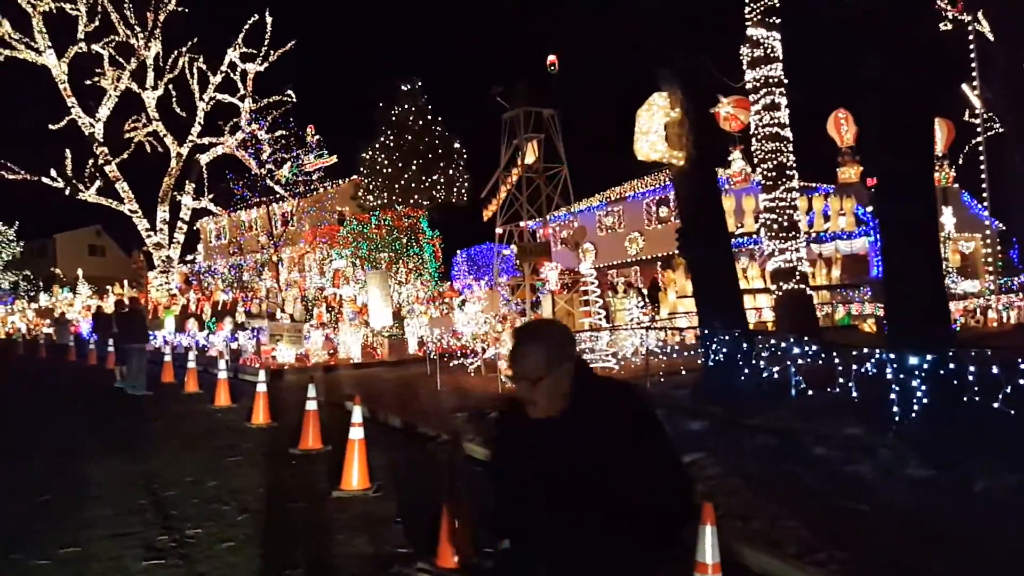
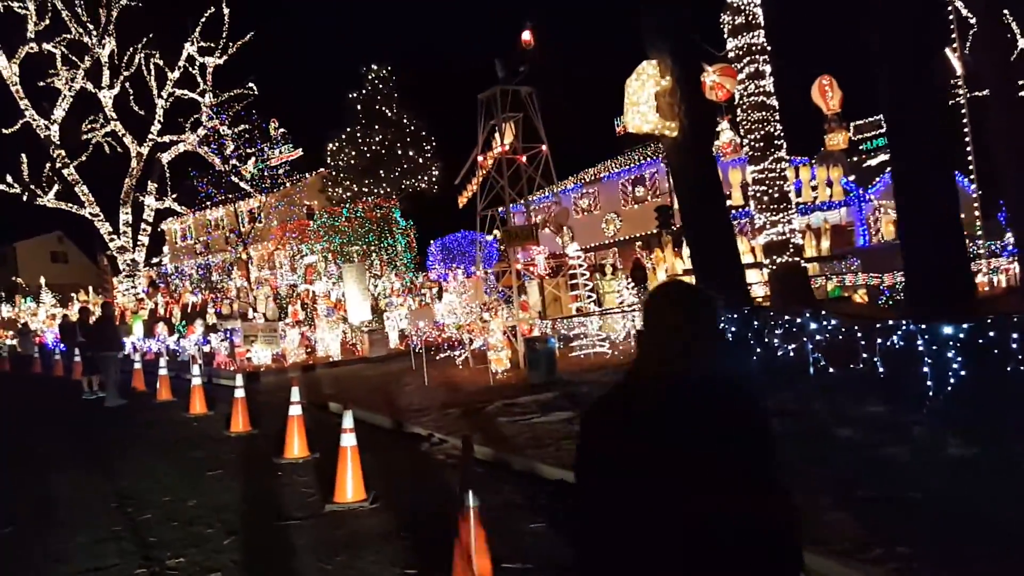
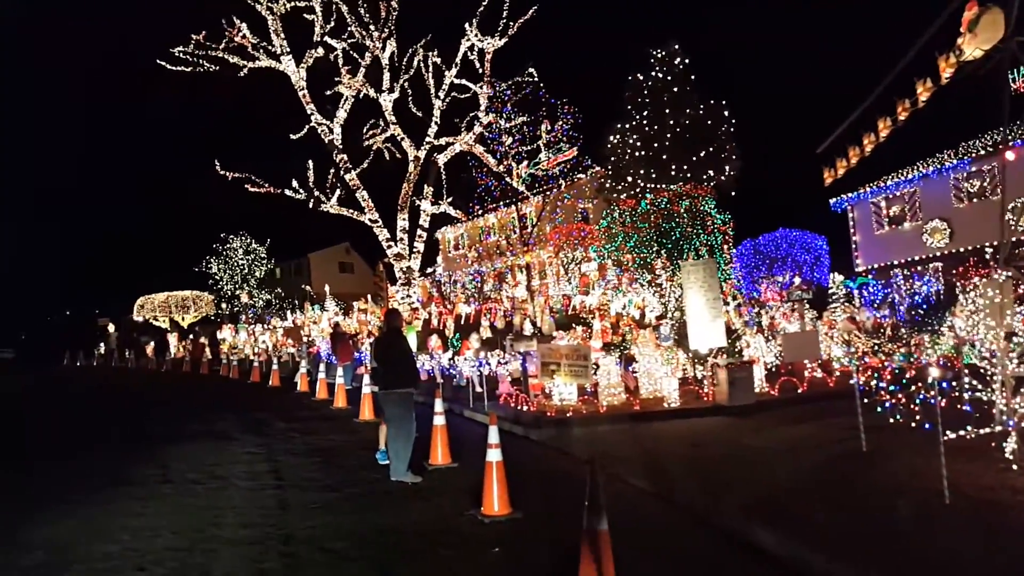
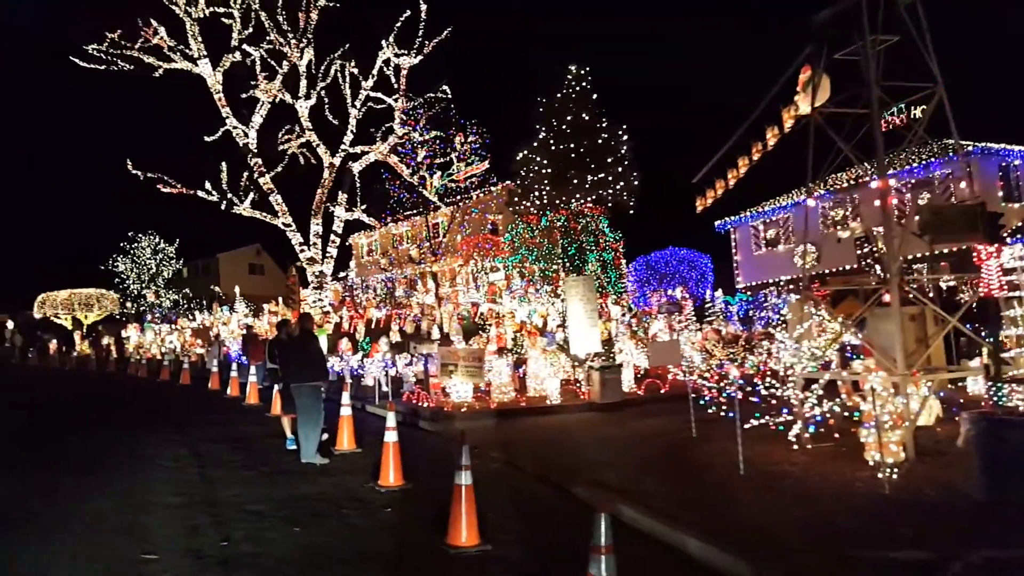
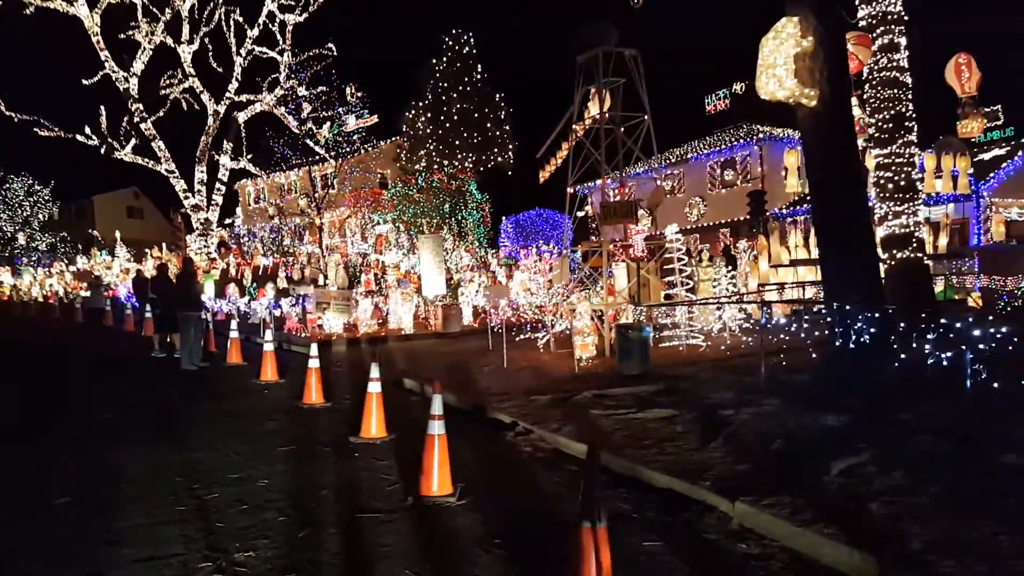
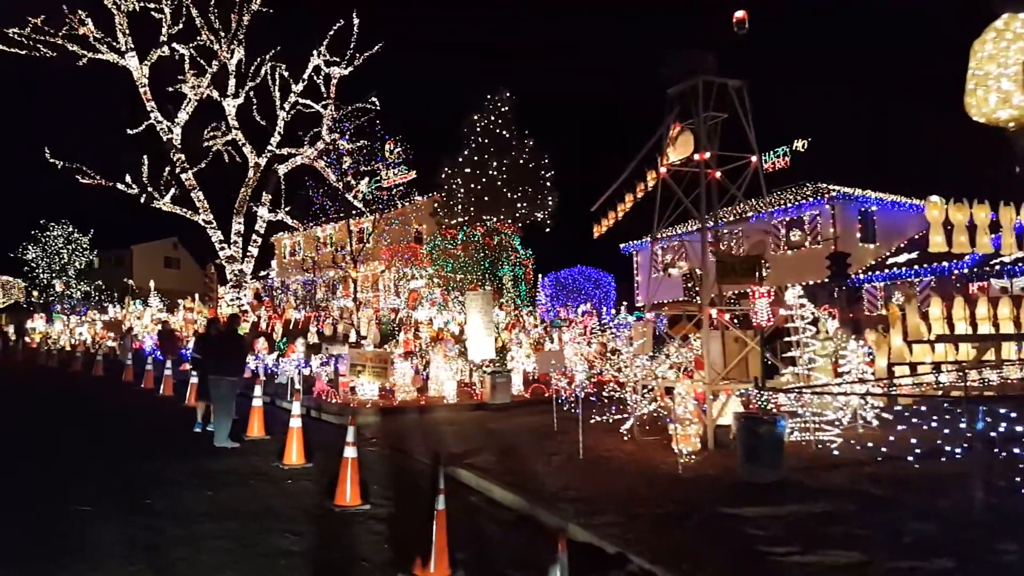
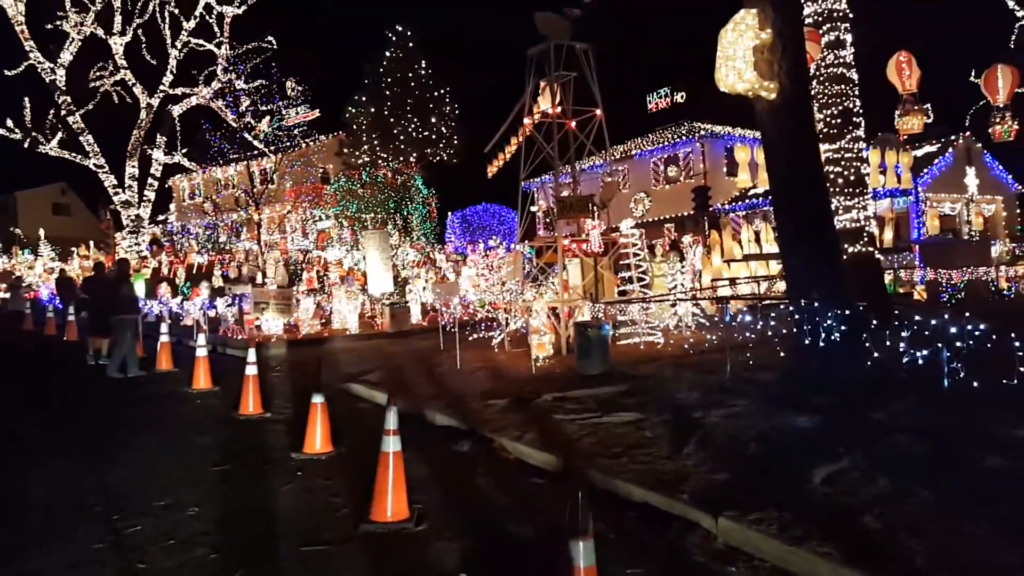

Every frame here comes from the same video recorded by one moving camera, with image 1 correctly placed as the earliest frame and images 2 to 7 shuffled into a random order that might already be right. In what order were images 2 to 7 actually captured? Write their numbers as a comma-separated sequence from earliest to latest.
2, 5, 7, 6, 4, 3
